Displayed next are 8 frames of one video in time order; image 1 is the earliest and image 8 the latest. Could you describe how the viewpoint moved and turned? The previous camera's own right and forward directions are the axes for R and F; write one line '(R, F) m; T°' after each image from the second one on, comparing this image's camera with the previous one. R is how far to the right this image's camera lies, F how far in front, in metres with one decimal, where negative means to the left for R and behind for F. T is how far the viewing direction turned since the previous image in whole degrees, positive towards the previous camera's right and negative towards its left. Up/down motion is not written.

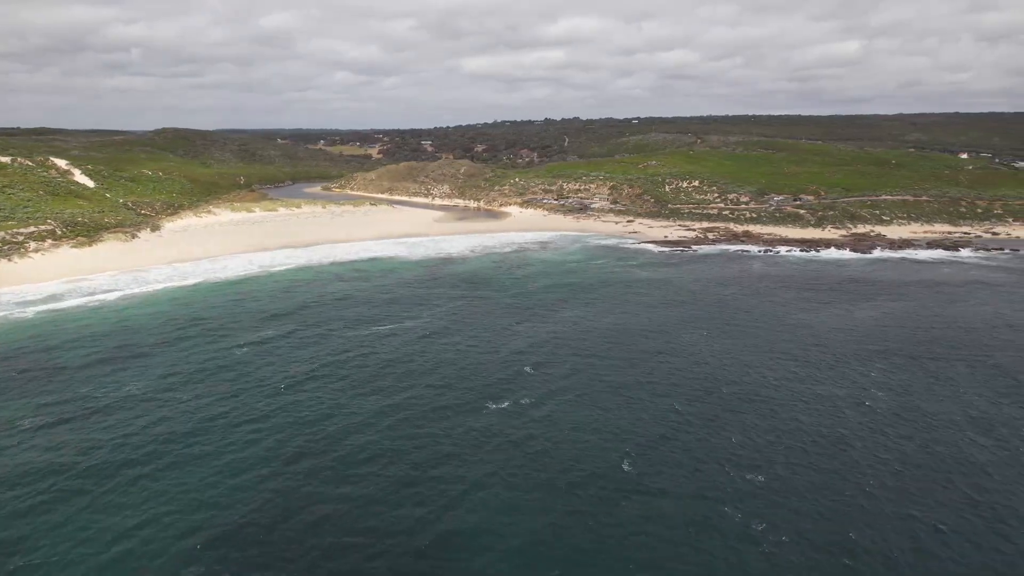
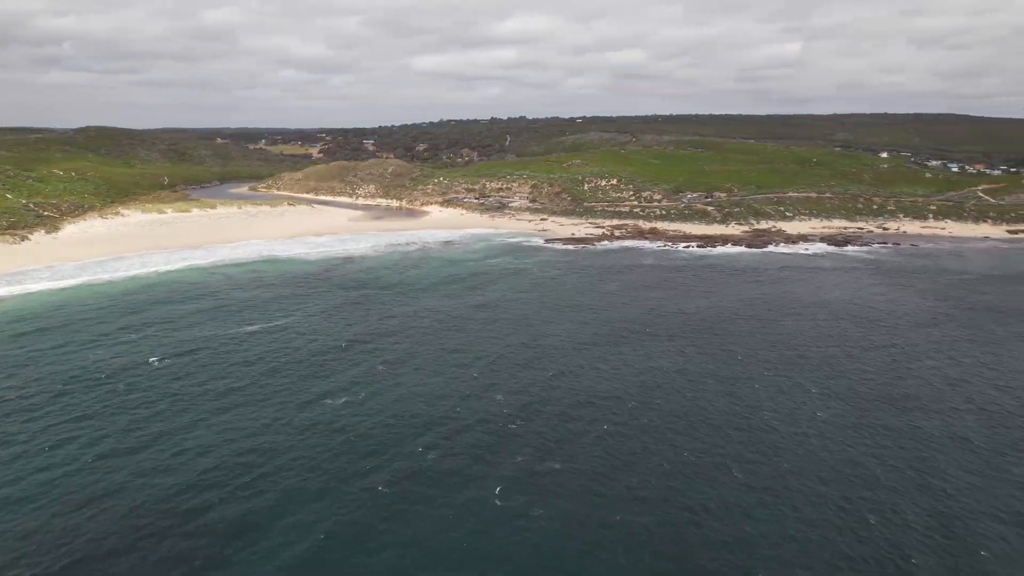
(+5.4, -1.9) m; +3°
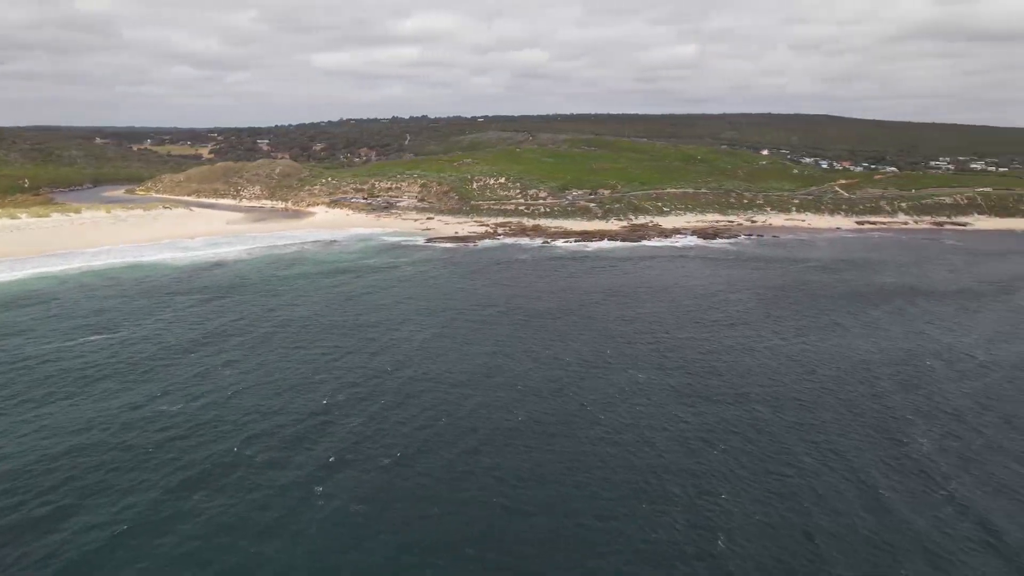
(+3.4, -1.0) m; +7°
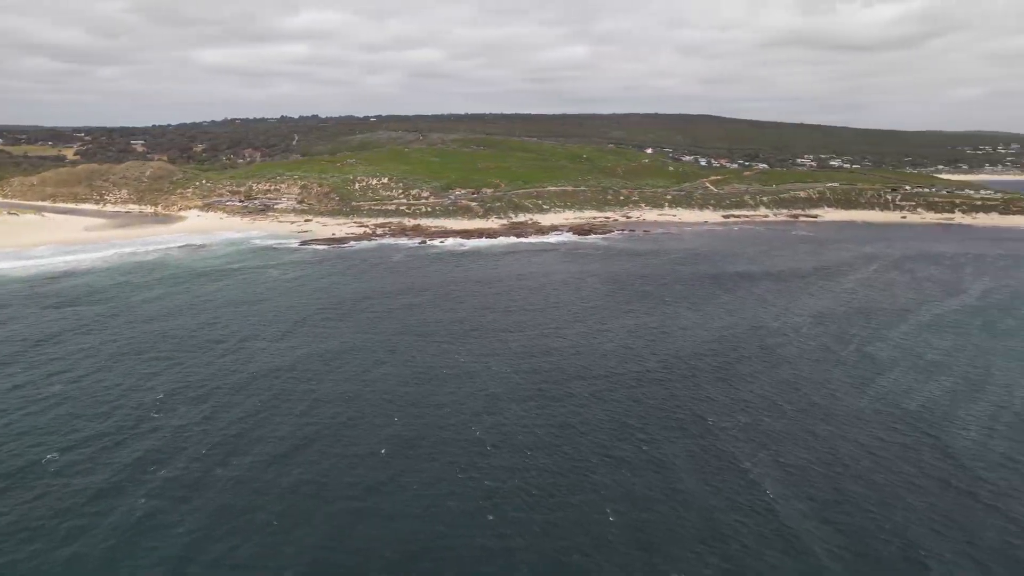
(+2.9, -0.8) m; +8°
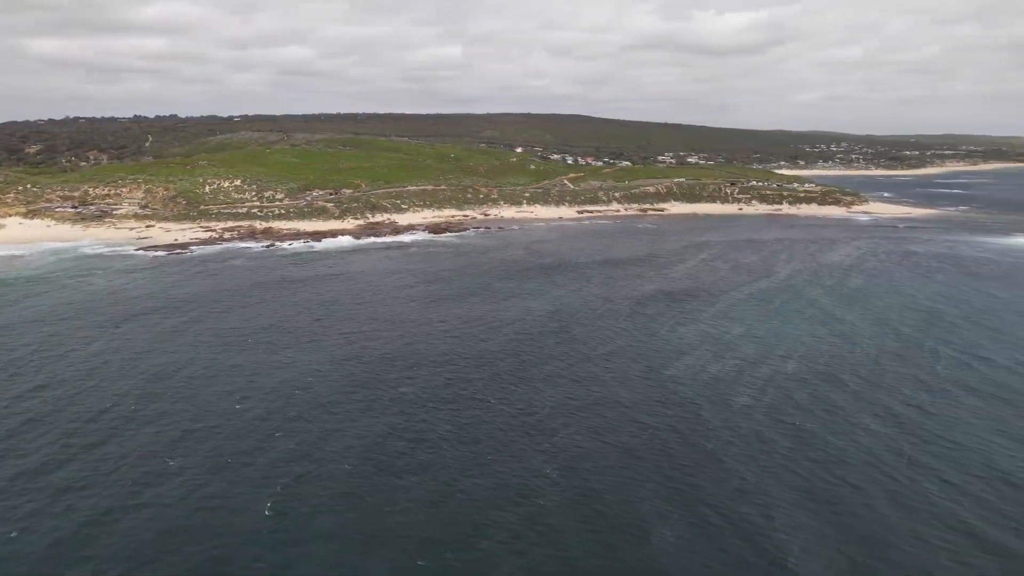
(+3.5, -0.9) m; +9°
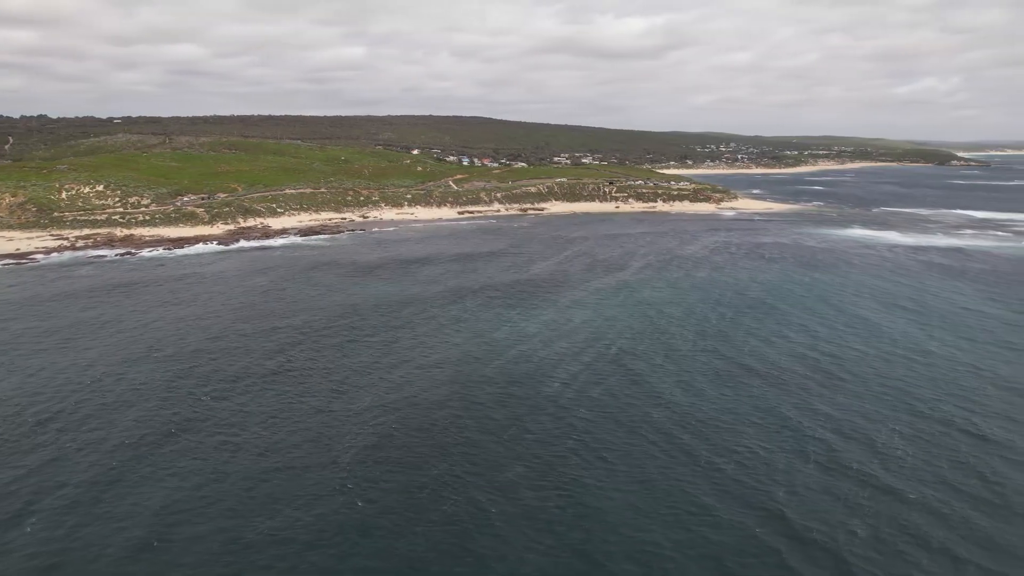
(+4.4, -0.9) m; +7°
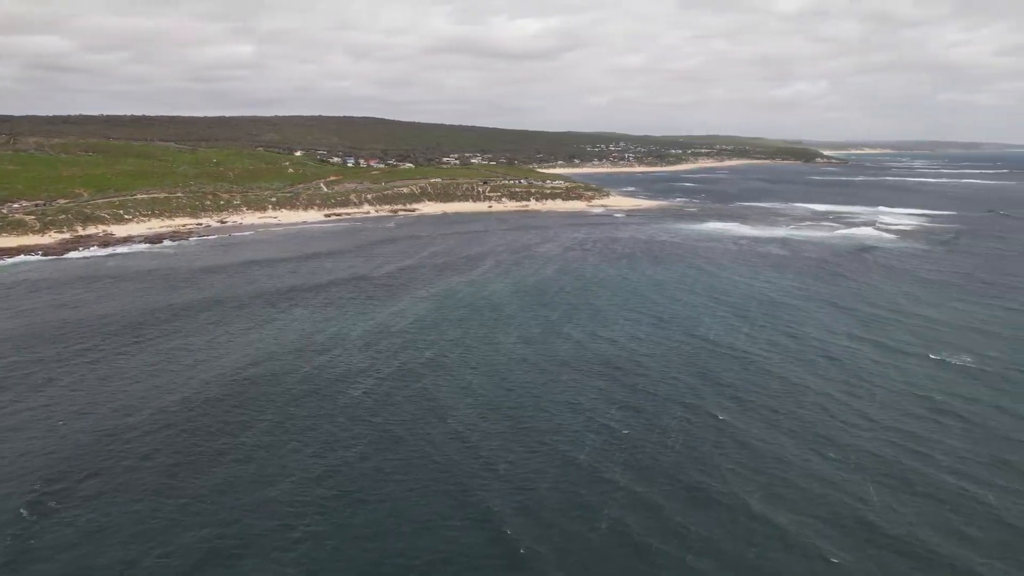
(+4.9, +1.0) m; +8°
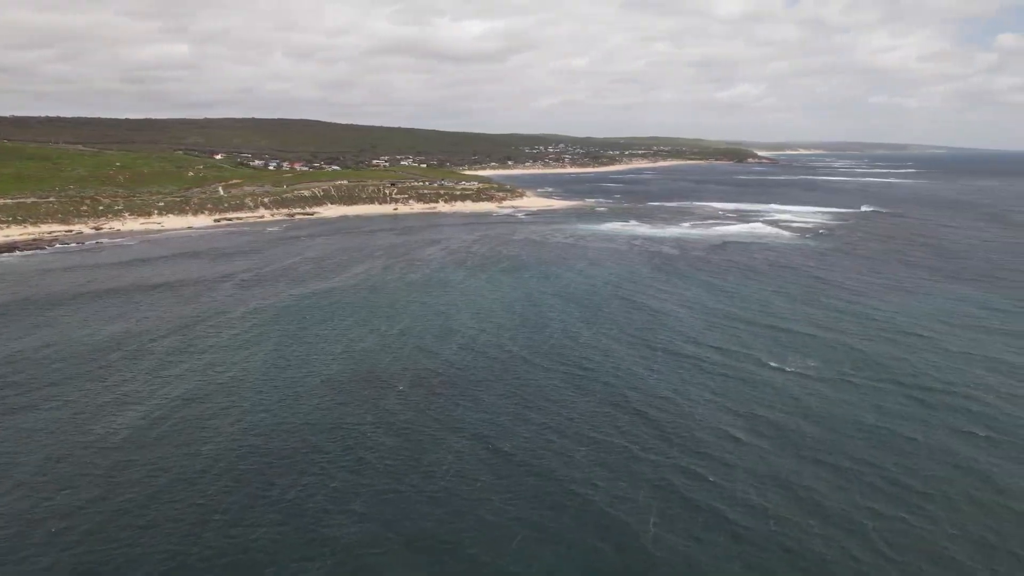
(+6.6, +3.9) m; +4°
